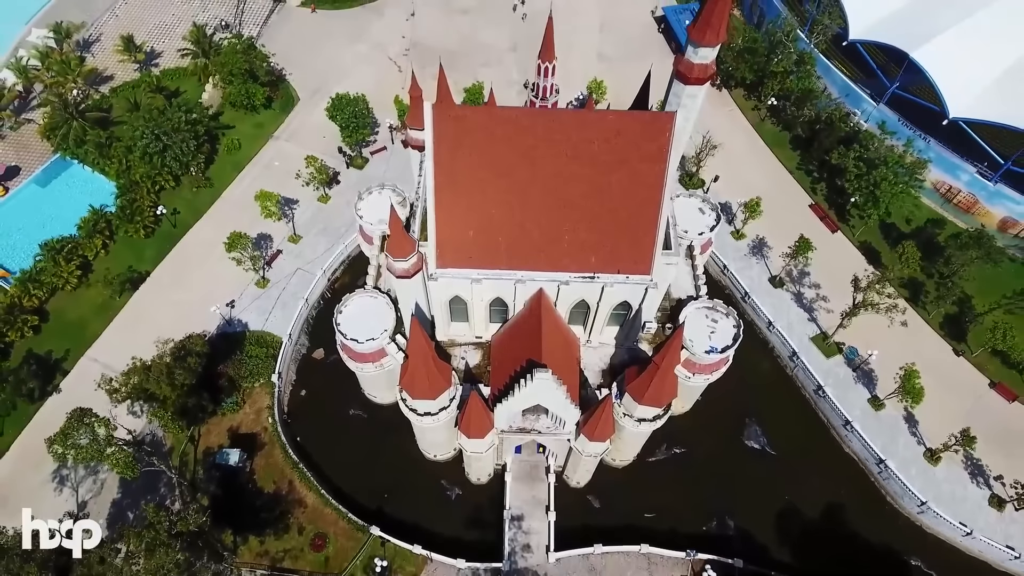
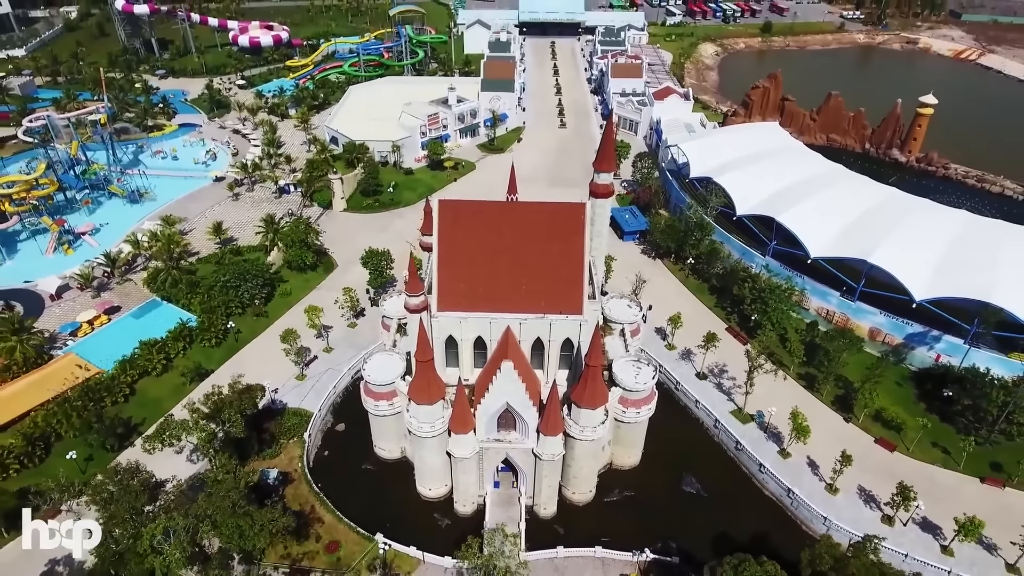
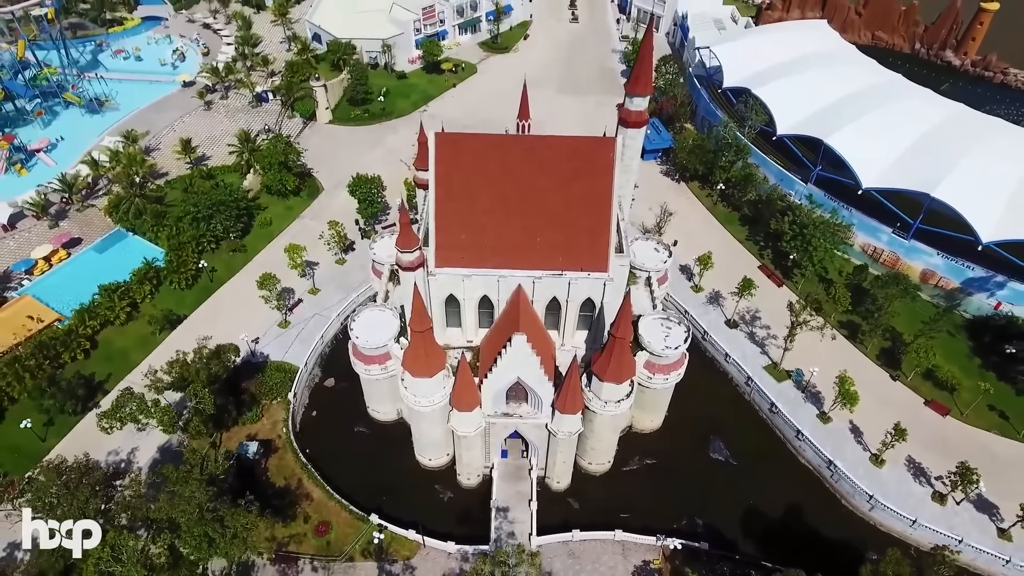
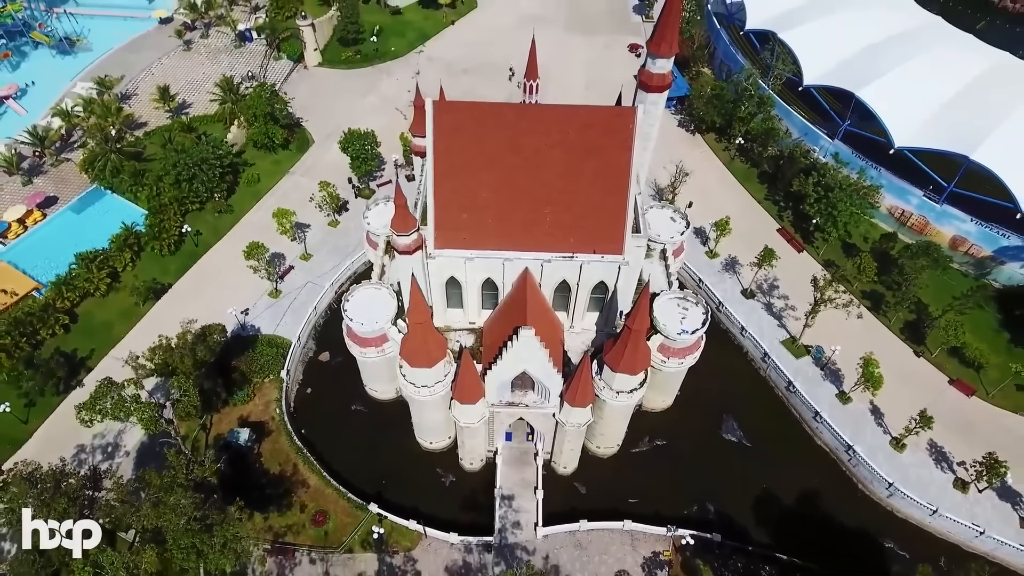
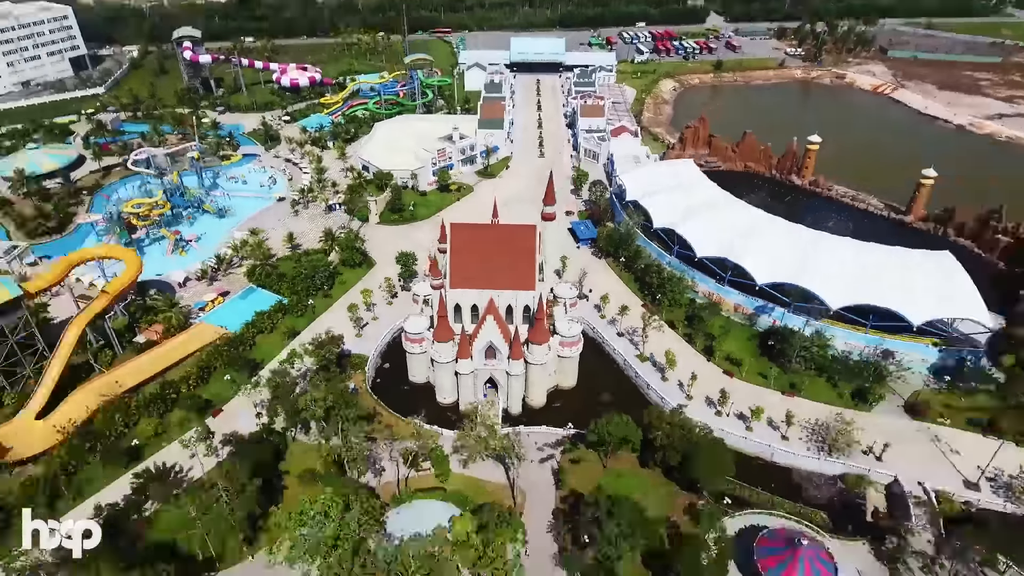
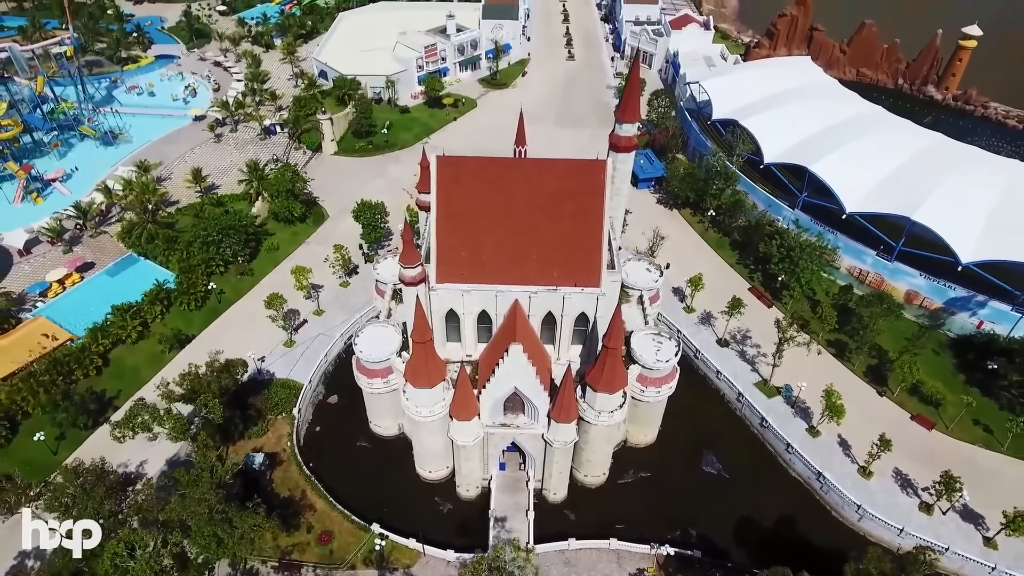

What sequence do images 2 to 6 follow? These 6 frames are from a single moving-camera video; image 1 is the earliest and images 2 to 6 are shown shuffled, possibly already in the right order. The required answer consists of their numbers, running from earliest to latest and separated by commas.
4, 3, 6, 2, 5
